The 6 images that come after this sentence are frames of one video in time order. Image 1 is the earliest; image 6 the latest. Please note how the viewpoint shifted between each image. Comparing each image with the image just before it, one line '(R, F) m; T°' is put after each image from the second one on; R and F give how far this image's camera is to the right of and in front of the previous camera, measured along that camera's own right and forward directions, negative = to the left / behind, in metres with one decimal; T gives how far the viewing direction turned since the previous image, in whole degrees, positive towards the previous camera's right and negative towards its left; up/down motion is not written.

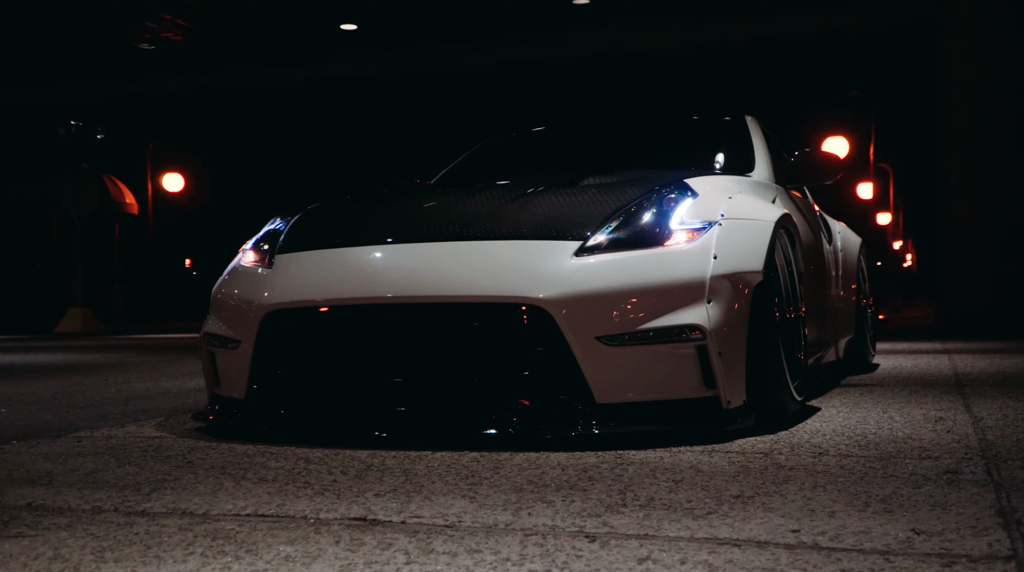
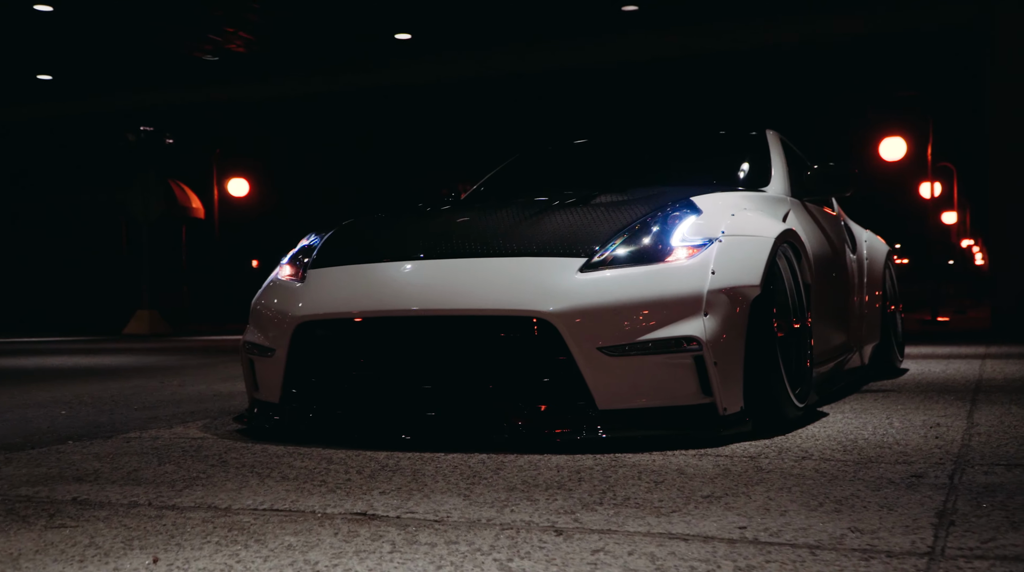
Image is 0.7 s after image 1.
(+0.2, -0.2) m; -4°
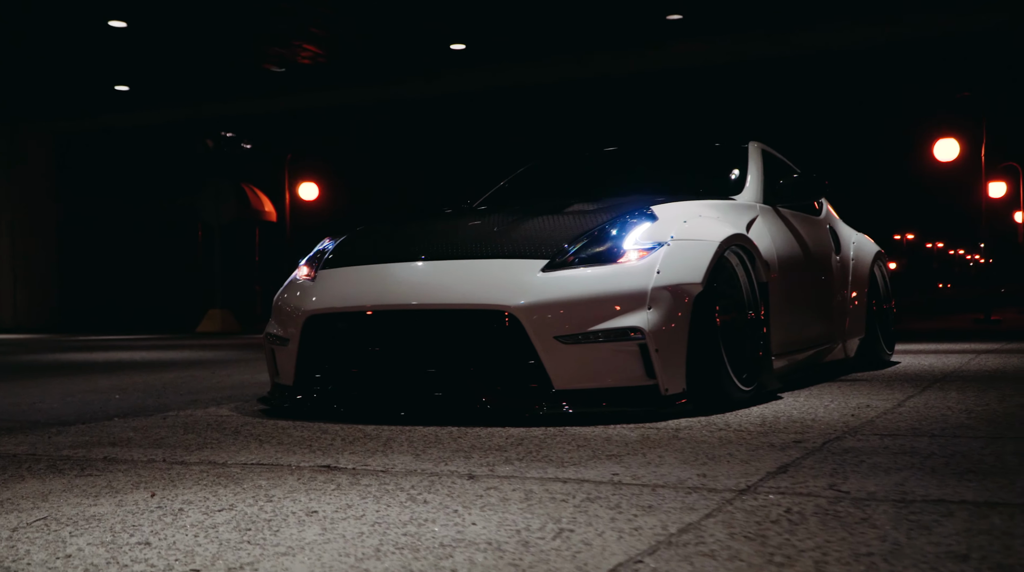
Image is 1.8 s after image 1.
(+0.4, -0.5) m; -4°
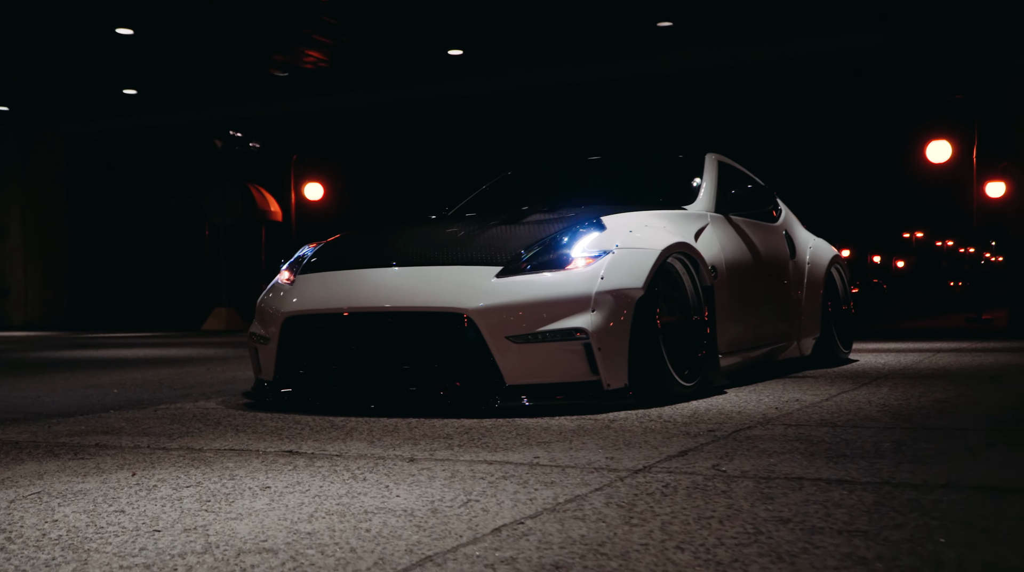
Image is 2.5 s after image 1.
(+0.2, -0.4) m; -1°
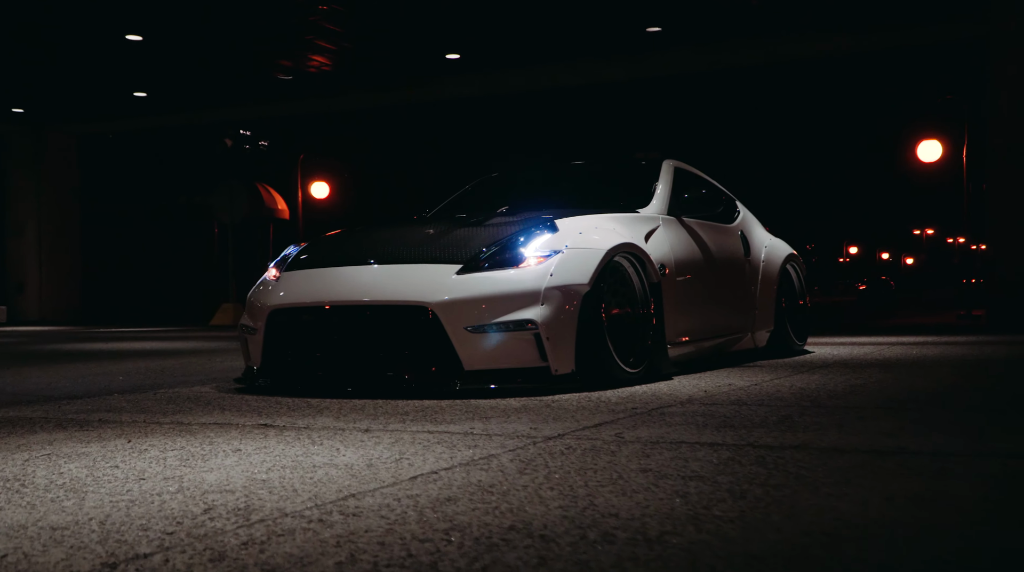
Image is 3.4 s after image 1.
(+0.3, -0.5) m; -1°
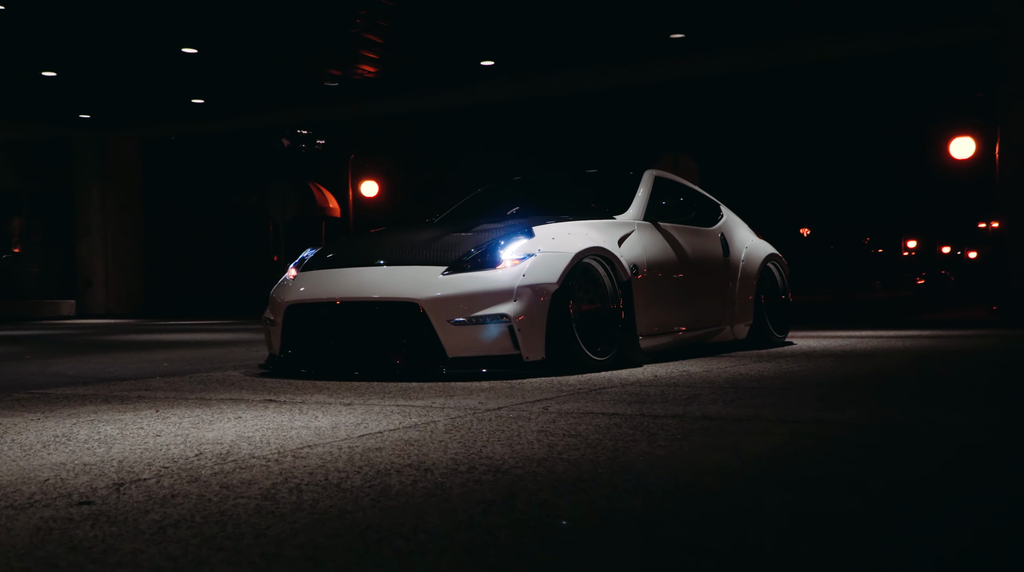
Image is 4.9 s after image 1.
(+0.5, -0.7) m; -3°
